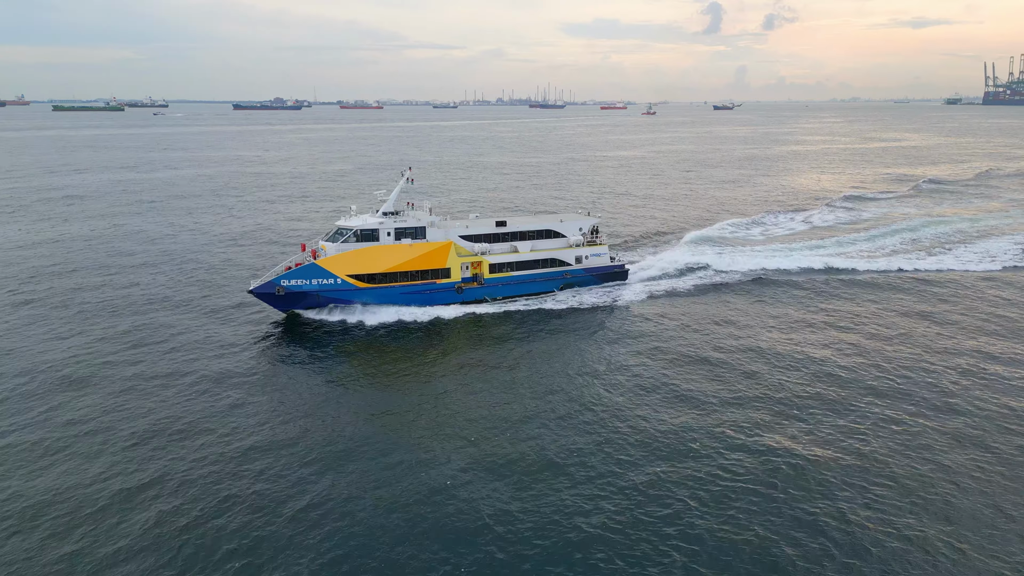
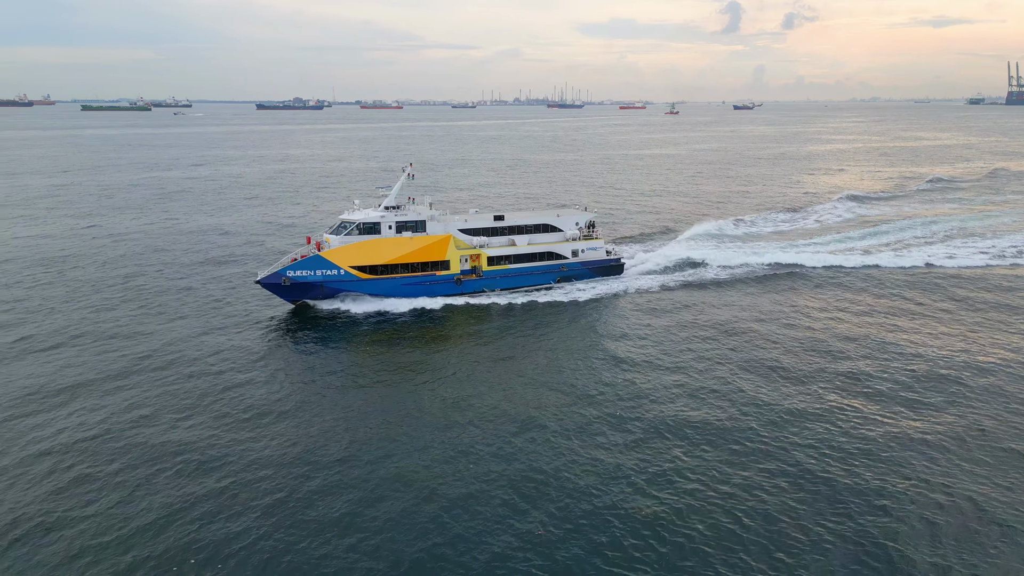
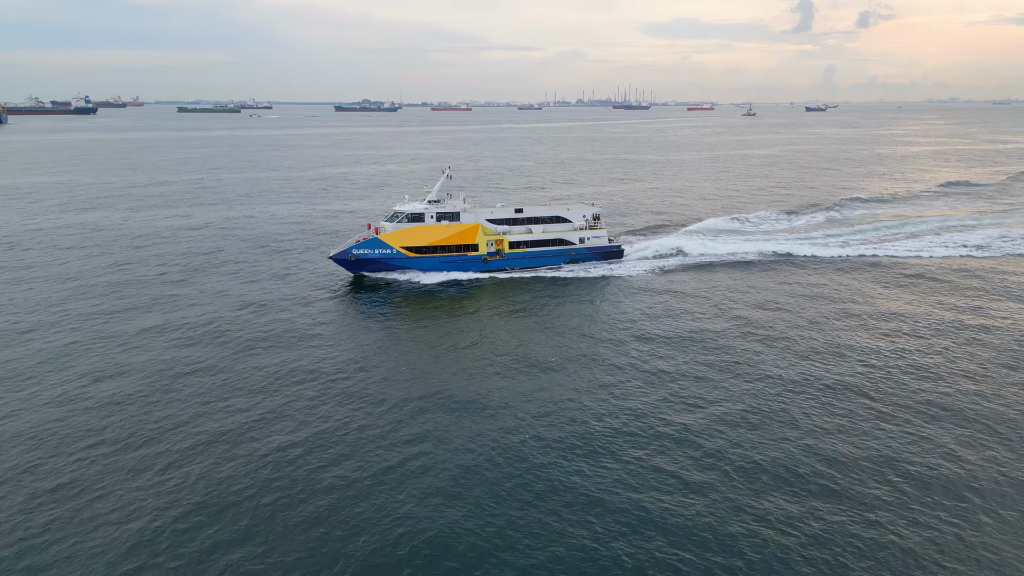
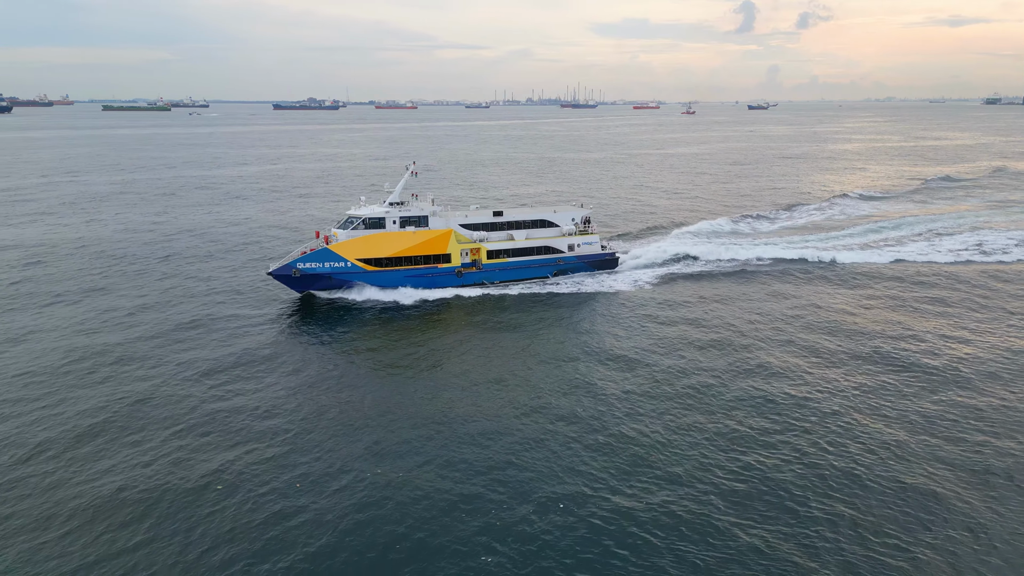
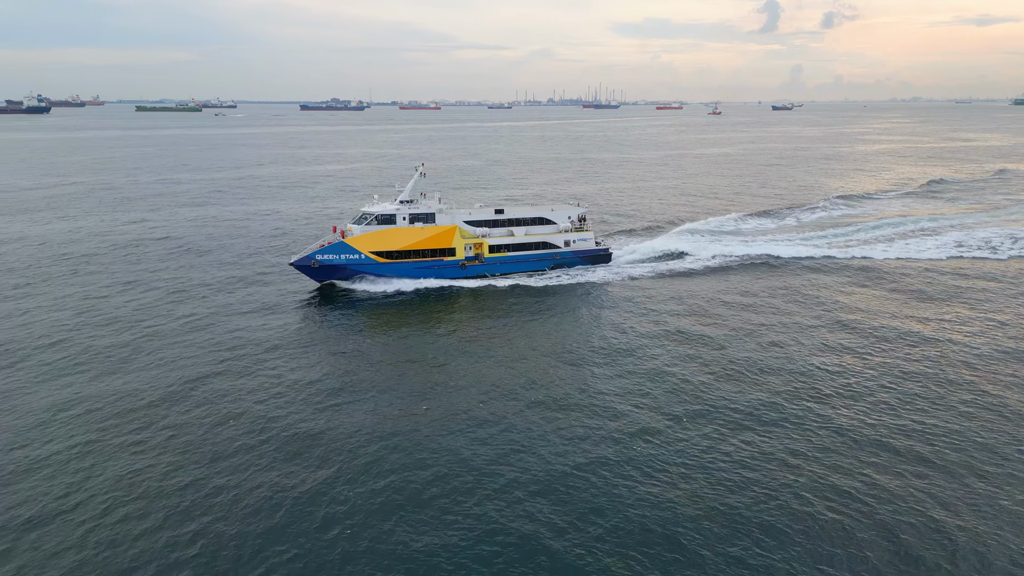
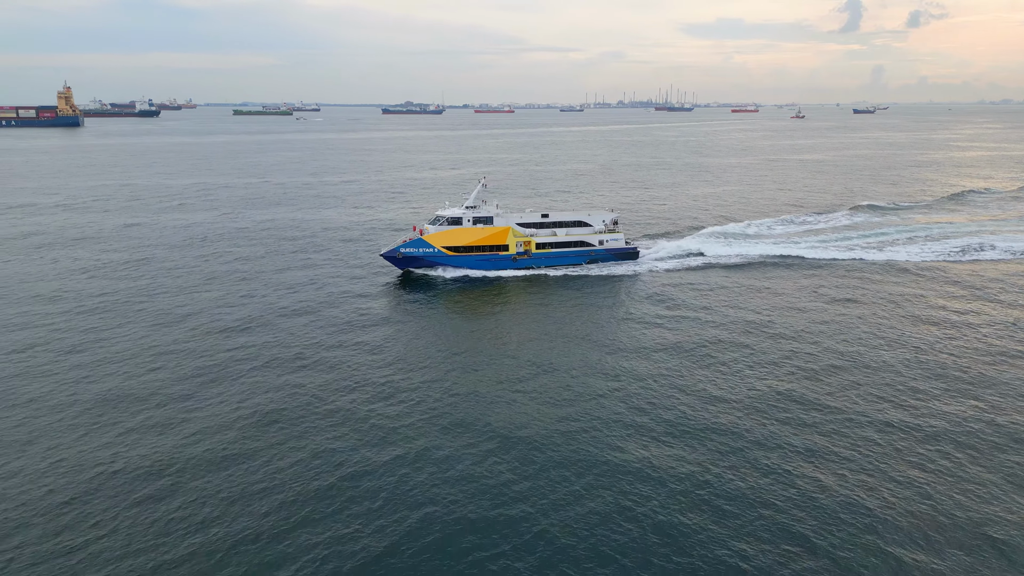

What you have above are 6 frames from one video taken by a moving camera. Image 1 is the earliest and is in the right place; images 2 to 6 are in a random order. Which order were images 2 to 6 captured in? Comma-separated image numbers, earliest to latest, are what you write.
2, 4, 5, 3, 6
